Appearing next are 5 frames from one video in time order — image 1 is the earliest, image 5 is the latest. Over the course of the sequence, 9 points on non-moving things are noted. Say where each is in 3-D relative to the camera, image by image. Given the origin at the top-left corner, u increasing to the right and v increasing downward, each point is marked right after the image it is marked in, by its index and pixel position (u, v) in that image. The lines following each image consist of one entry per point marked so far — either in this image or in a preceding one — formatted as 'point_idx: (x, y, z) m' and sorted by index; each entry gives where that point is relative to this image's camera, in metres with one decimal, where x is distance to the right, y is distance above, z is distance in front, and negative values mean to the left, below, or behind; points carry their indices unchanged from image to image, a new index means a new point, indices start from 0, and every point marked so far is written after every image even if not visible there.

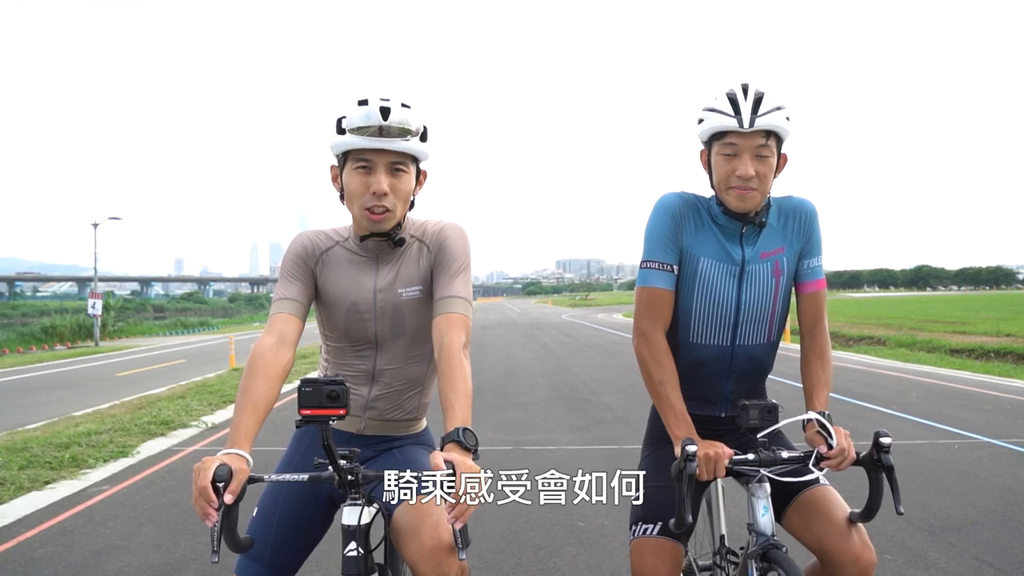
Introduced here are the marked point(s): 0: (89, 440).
0: (-4.8, -1.7, +7.7) m
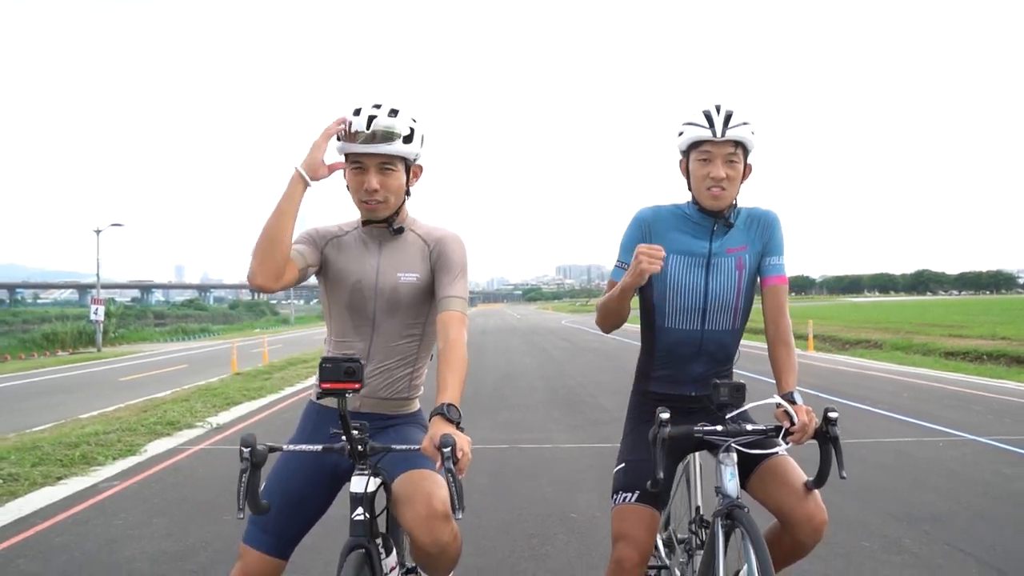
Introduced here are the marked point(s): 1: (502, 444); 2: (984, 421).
0: (-4.9, -1.8, +7.9) m
1: (-0.1, -1.8, +7.9) m
2: (+6.7, -1.9, +9.5) m
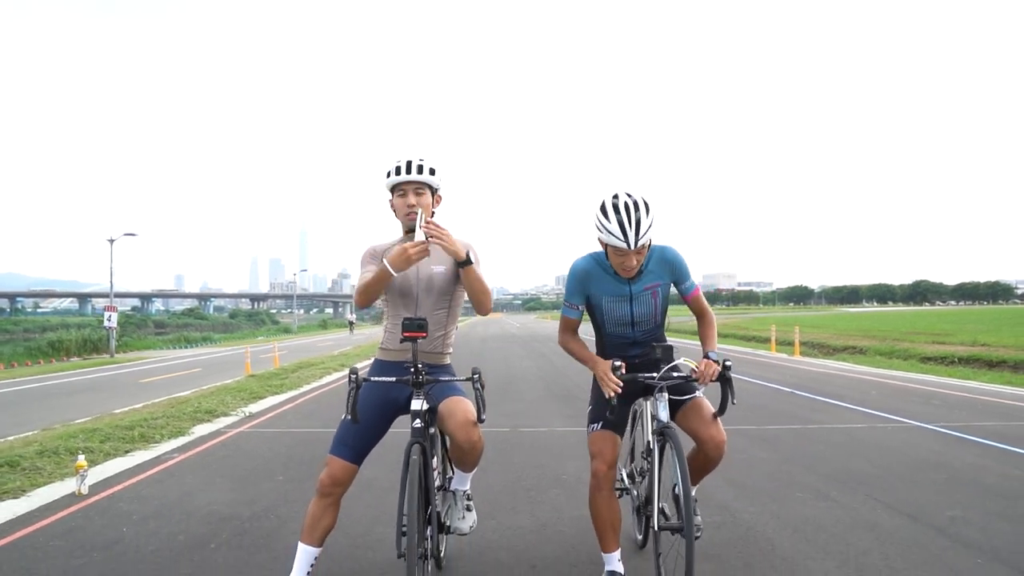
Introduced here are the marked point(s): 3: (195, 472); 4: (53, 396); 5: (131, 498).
0: (-4.8, -1.8, +9.0) m
1: (-0.1, -1.9, +9.0) m
2: (+6.7, -1.9, +10.6) m
3: (-3.1, -1.8, +6.6) m
4: (-12.6, -3.0, +18.5) m
5: (-3.2, -1.8, +5.7) m
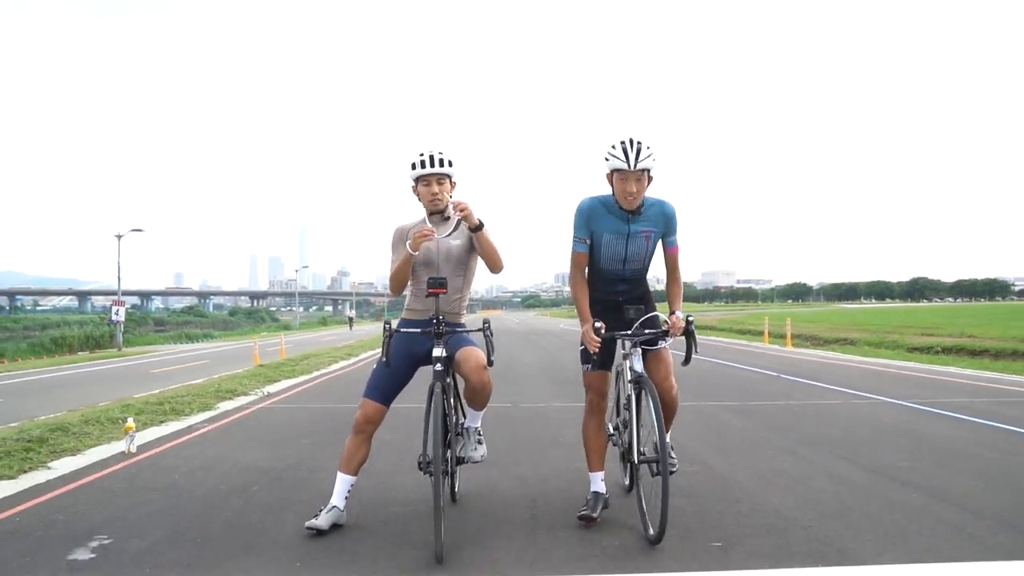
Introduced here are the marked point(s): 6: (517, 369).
0: (-4.8, -1.6, +9.7) m
1: (-0.1, -1.7, +9.7) m
2: (+6.7, -1.7, +11.3) m
3: (-3.1, -1.6, +7.3) m
4: (-12.6, -2.8, +19.2) m
5: (-3.2, -1.6, +6.4) m
6: (+0.1, -1.9, +15.9) m
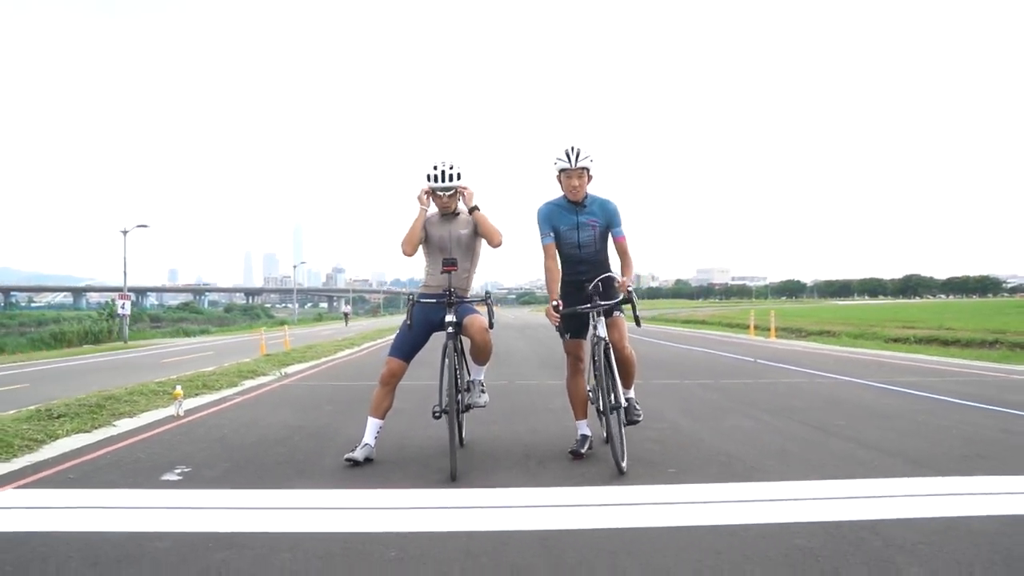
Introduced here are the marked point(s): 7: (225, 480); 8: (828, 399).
0: (-4.9, -1.4, +10.7) m
1: (-0.2, -1.5, +10.7) m
2: (+6.6, -1.6, +12.4) m
3: (-3.1, -1.4, +8.3) m
4: (-12.8, -2.5, +20.1) m
5: (-3.2, -1.4, +7.4) m
6: (0.0, -1.7, +16.9) m
7: (-2.0, -1.4, +4.8) m
8: (+4.2, -1.5, +9.0) m
